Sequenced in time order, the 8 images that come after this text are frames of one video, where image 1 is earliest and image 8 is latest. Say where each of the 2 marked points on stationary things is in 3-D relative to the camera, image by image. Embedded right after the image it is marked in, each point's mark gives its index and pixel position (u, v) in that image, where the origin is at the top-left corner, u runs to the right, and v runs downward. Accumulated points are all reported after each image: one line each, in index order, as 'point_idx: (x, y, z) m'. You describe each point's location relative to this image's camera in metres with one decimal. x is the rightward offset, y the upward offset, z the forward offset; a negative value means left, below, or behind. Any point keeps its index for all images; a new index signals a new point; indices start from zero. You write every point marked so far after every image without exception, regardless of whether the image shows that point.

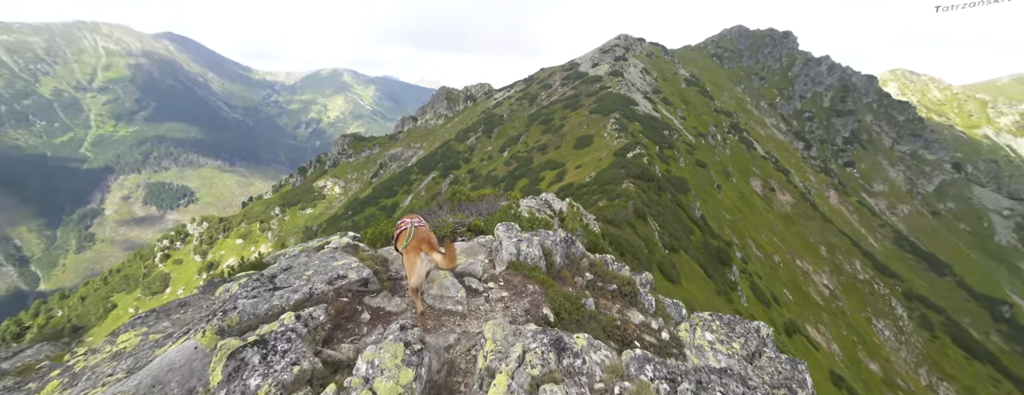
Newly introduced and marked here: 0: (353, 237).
0: (-6.8, -1.7, +16.1) m
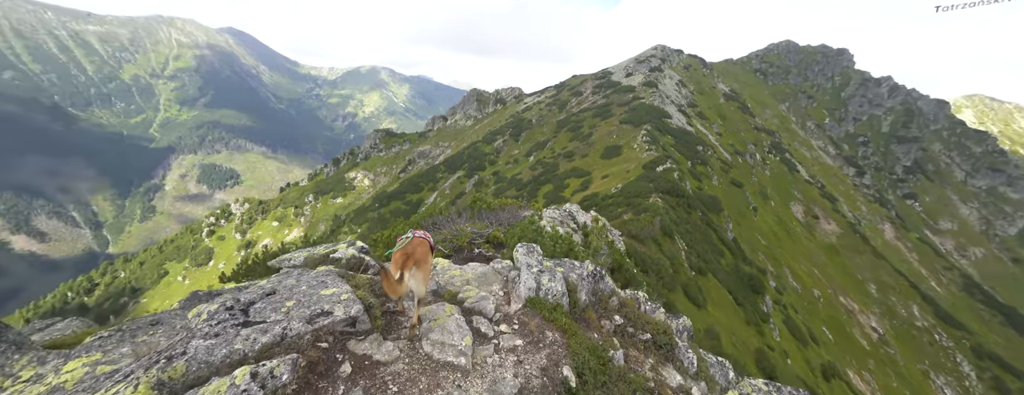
0: (-6.0, -2.0, +14.9) m
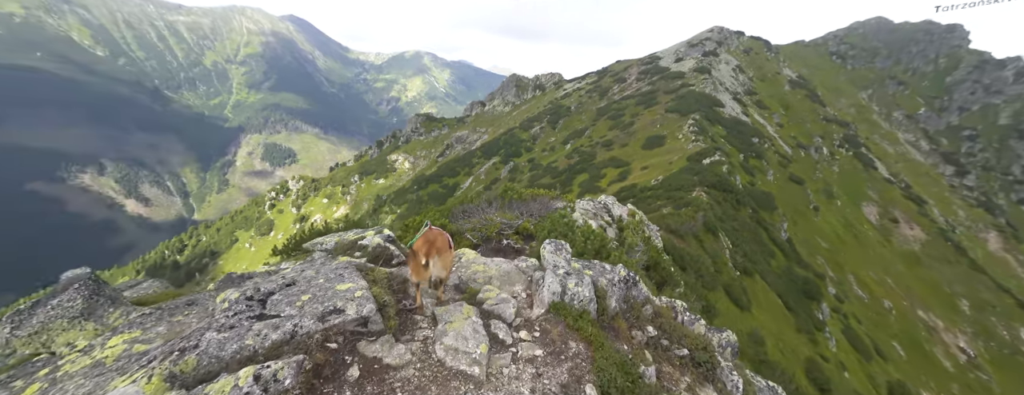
0: (-4.9, -1.6, +14.8) m
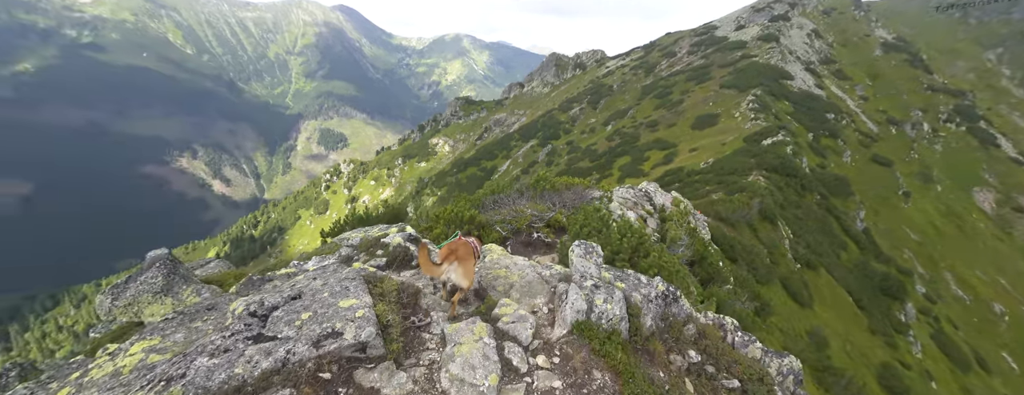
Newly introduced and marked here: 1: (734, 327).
0: (-3.9, -1.4, +14.3) m
1: (+6.1, -3.6, +10.5) m
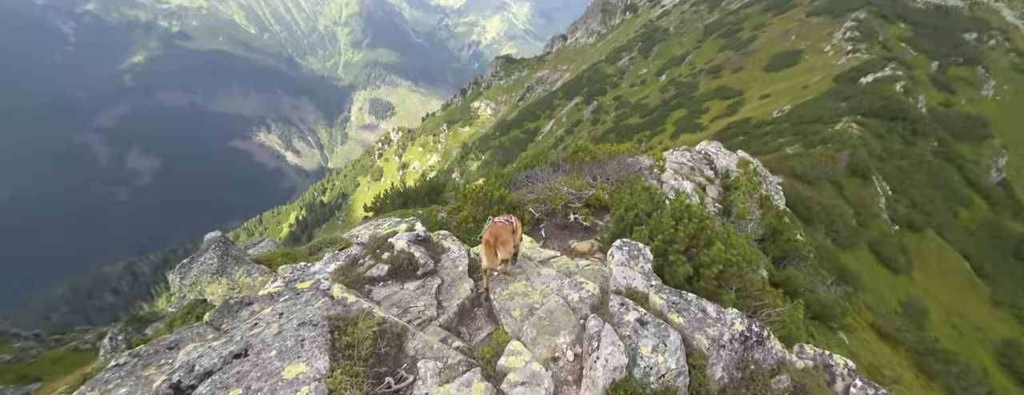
0: (-3.1, -1.2, +12.3) m
1: (+6.5, -3.4, +7.5) m
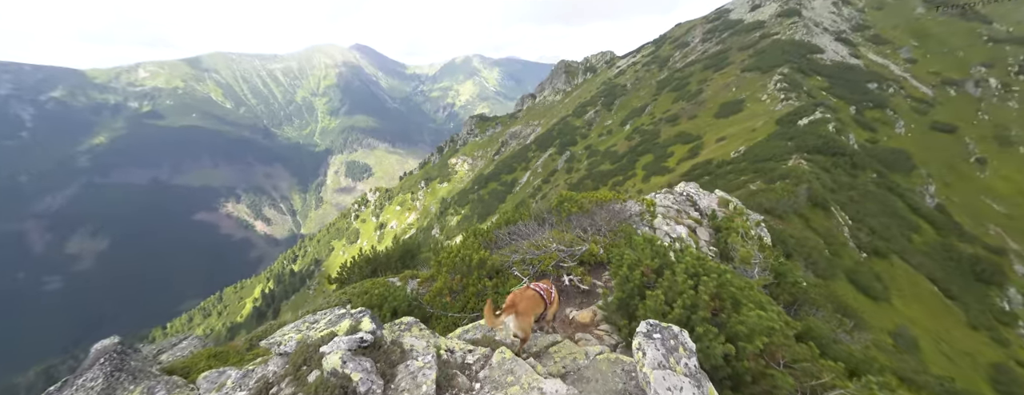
0: (-3.1, -2.6, +12.4) m
1: (+6.8, -3.5, +7.9) m
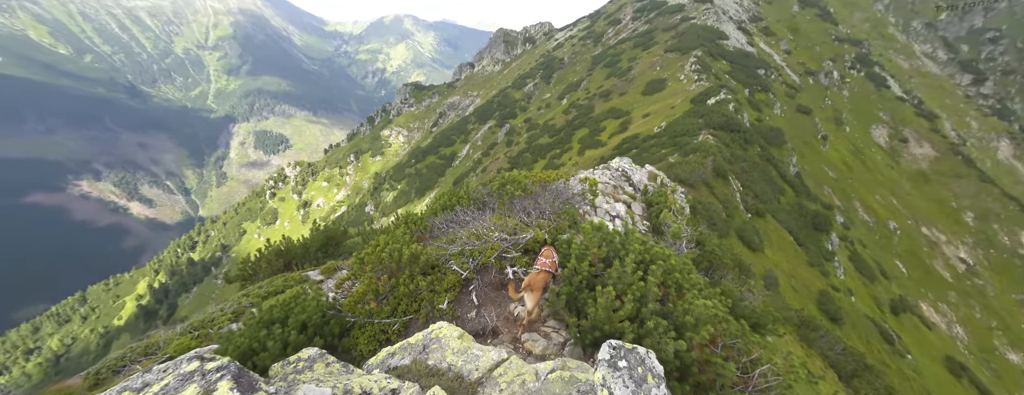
0: (-5.2, -1.3, +14.5) m
1: (+5.3, -2.4, +11.8) m
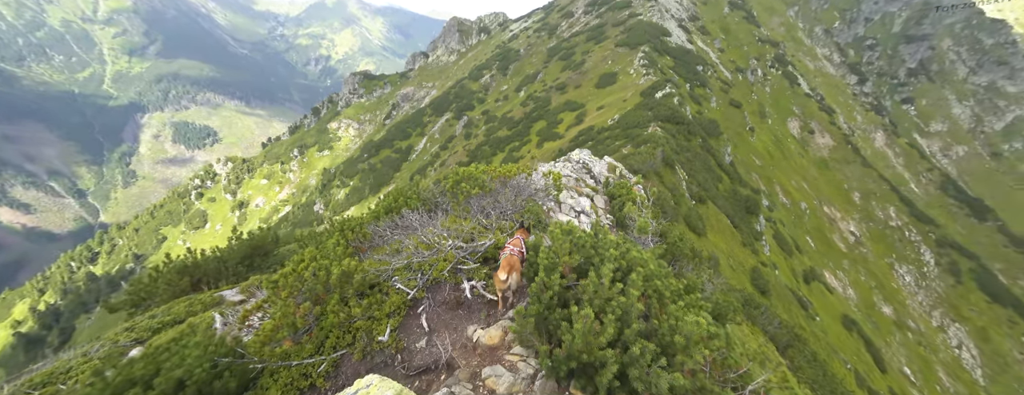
0: (-6.9, -1.2, +15.1) m
1: (+3.9, -2.0, +13.5) m
